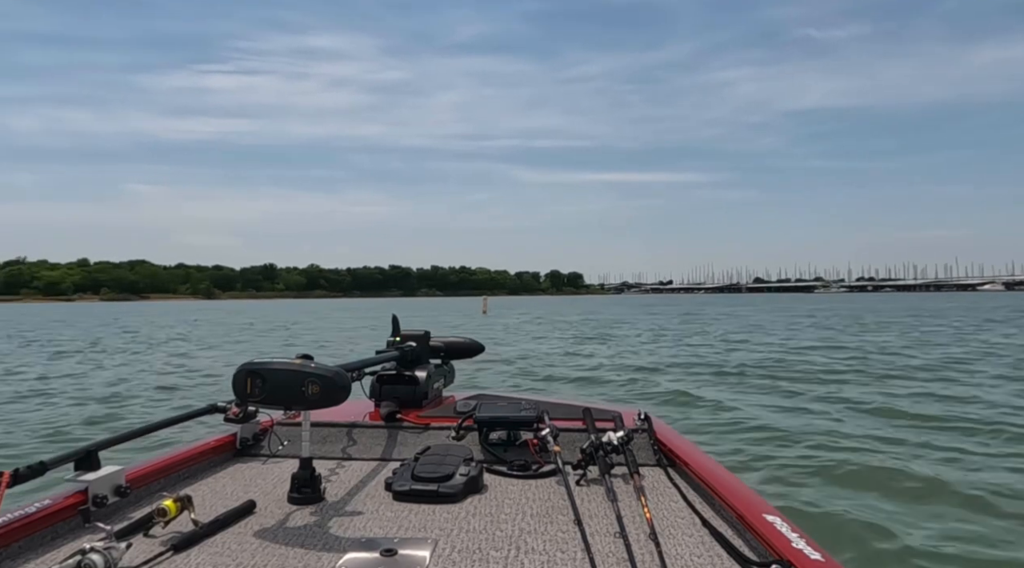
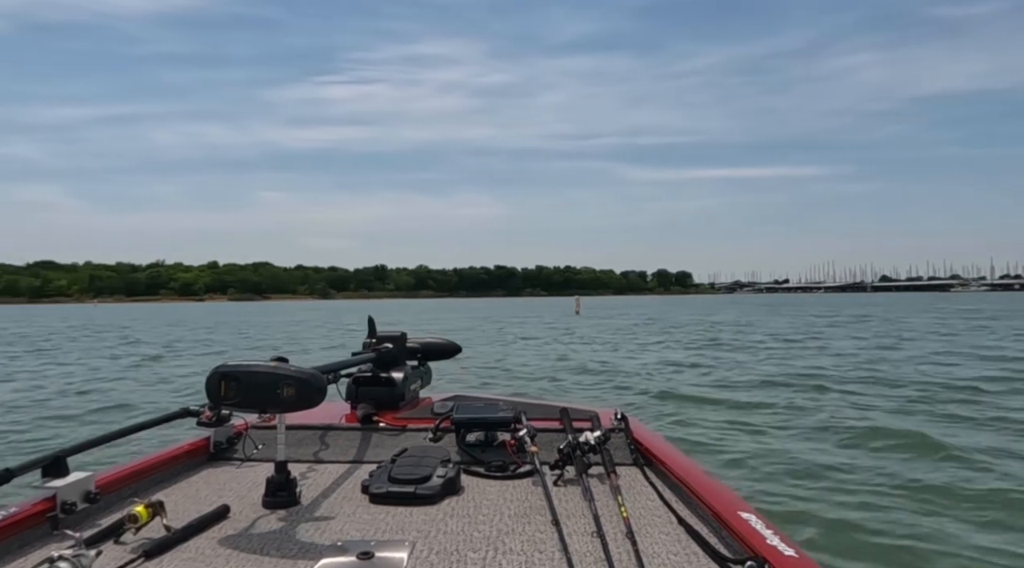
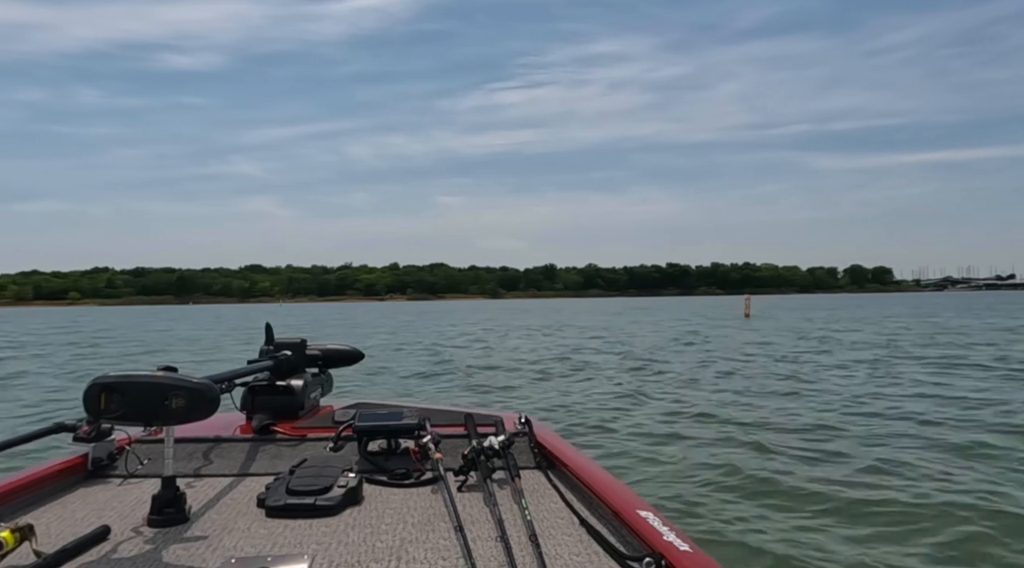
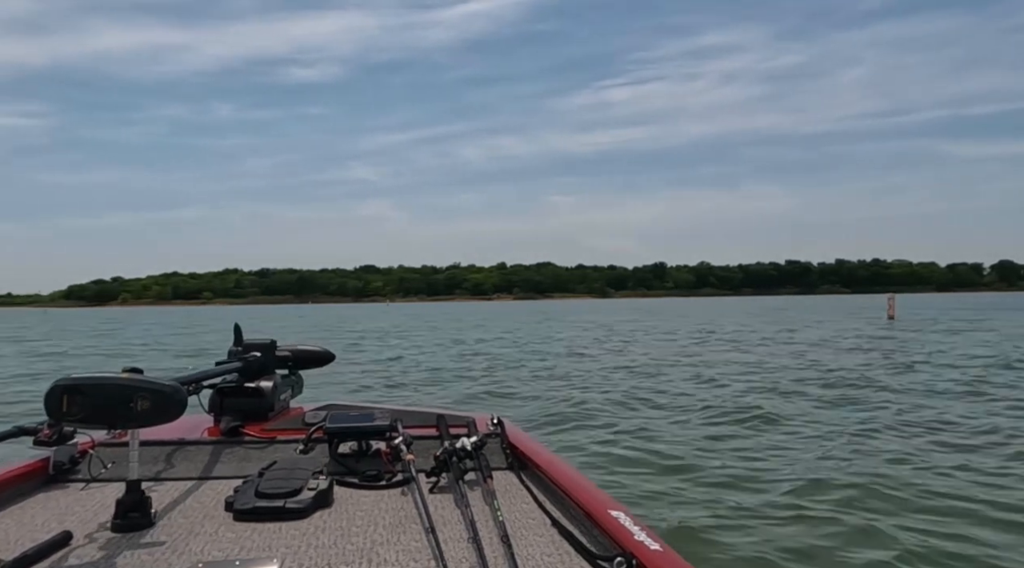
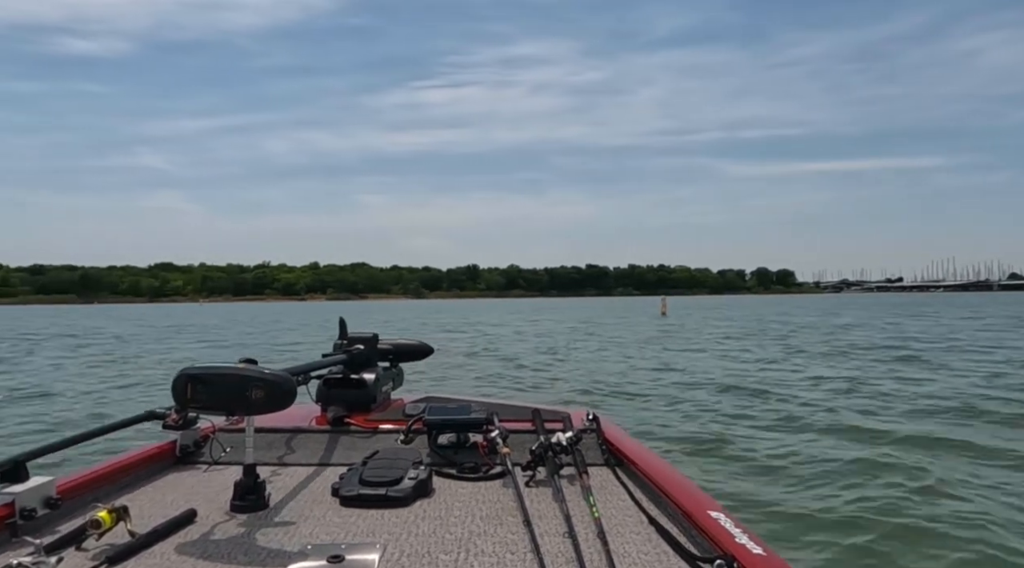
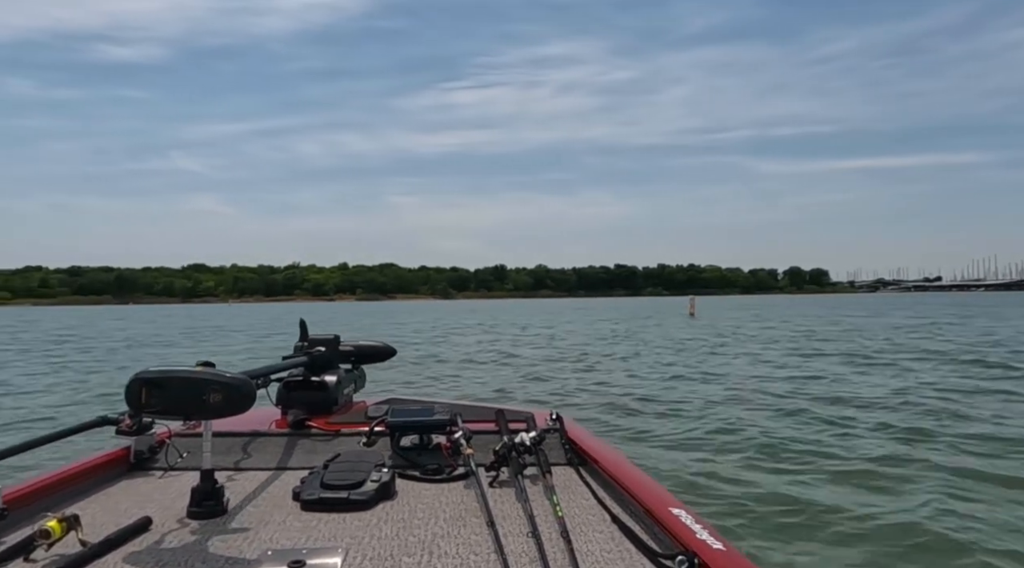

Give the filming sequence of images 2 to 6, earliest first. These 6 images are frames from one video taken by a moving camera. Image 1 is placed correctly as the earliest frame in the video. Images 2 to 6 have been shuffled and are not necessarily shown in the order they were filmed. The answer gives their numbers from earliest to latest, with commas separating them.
2, 5, 6, 3, 4
